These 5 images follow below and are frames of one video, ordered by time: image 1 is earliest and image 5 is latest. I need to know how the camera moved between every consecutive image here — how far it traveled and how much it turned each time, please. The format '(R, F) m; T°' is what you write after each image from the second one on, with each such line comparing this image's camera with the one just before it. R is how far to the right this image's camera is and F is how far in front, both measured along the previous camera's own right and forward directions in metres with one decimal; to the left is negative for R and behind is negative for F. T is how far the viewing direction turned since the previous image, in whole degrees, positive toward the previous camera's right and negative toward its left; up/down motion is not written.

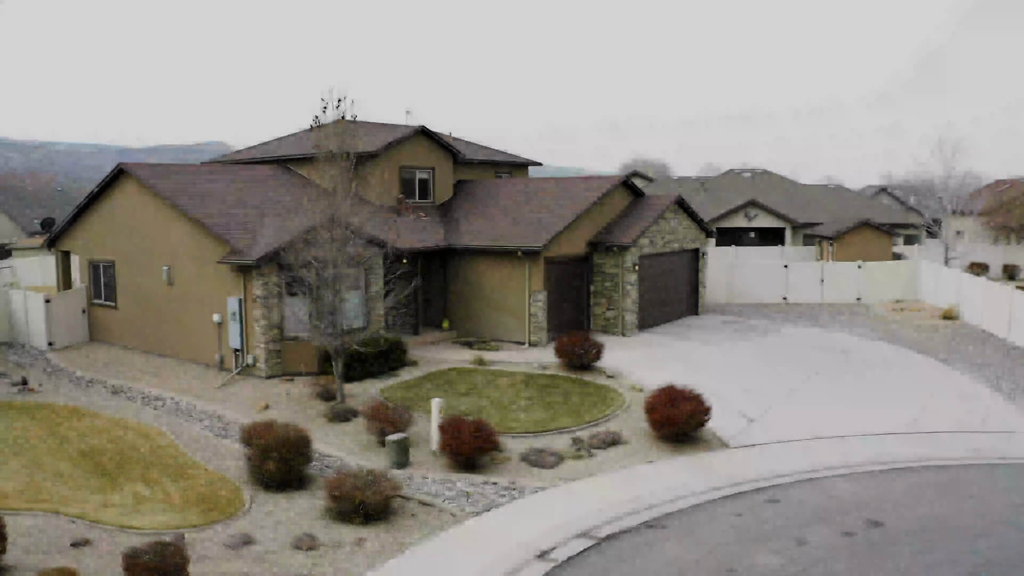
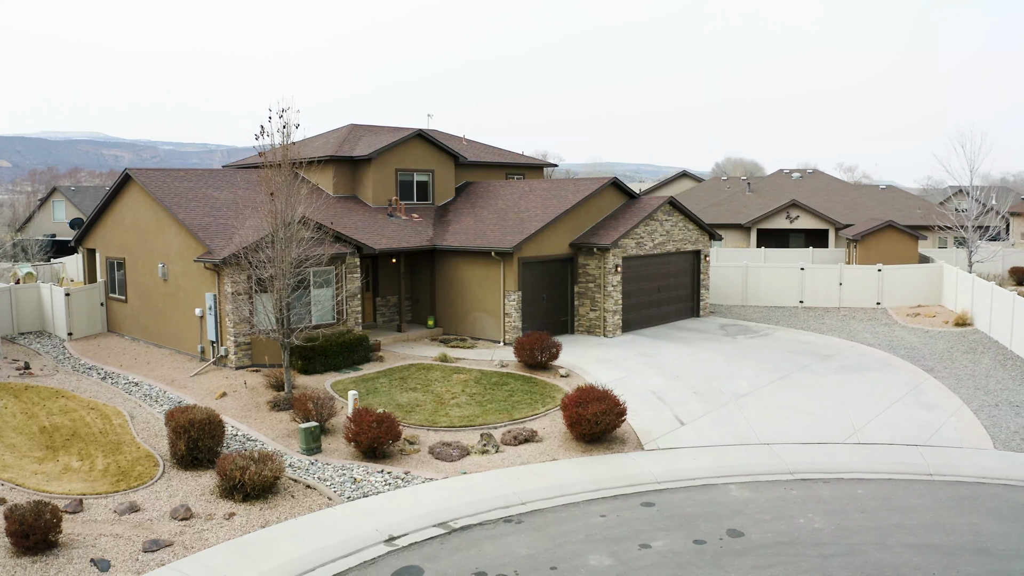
(+3.9, -0.3) m; -9°
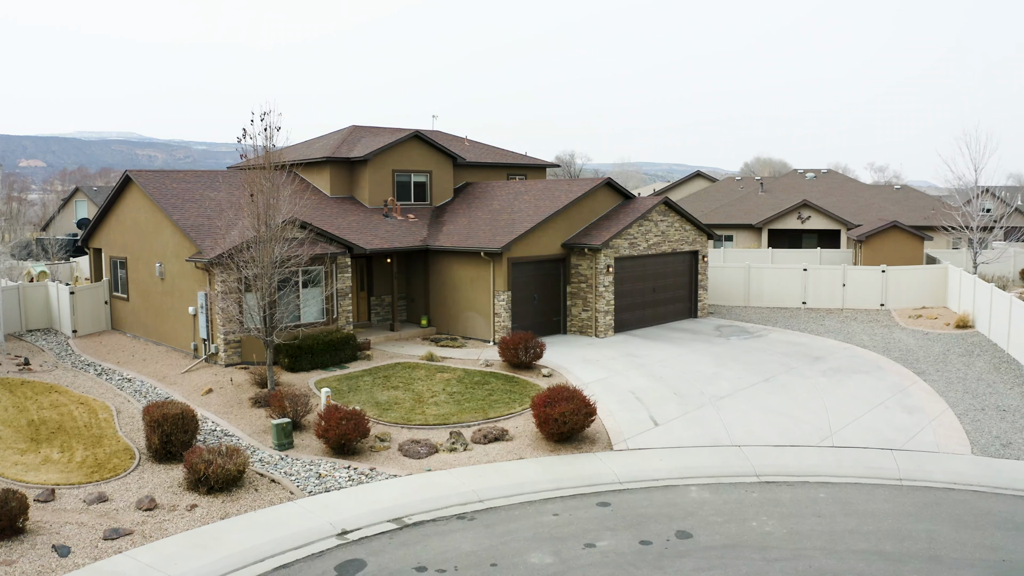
(+1.3, -0.1) m; -3°
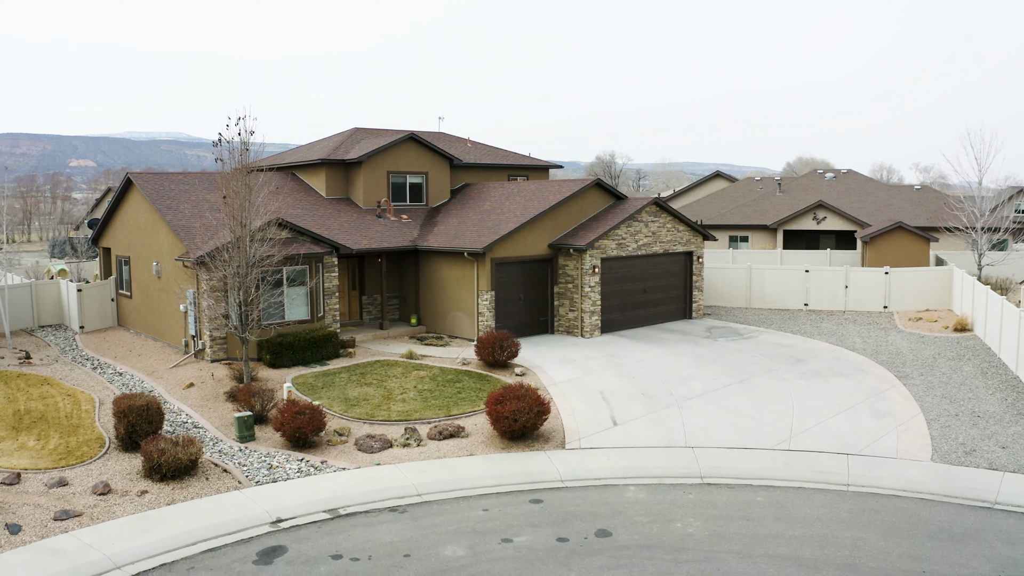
(+2.0, -0.1) m; -4°
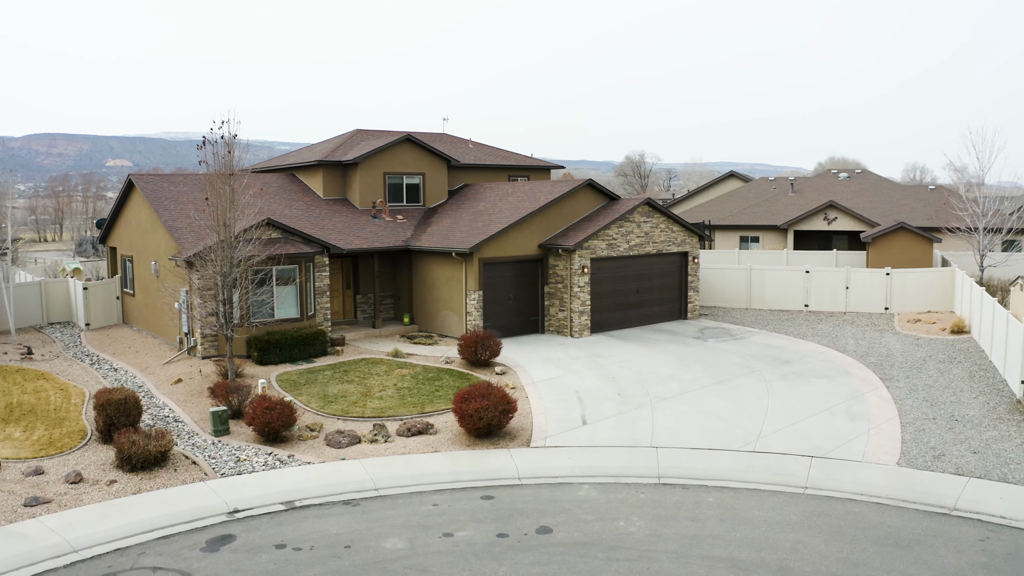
(+1.5, -0.1) m; -3°
